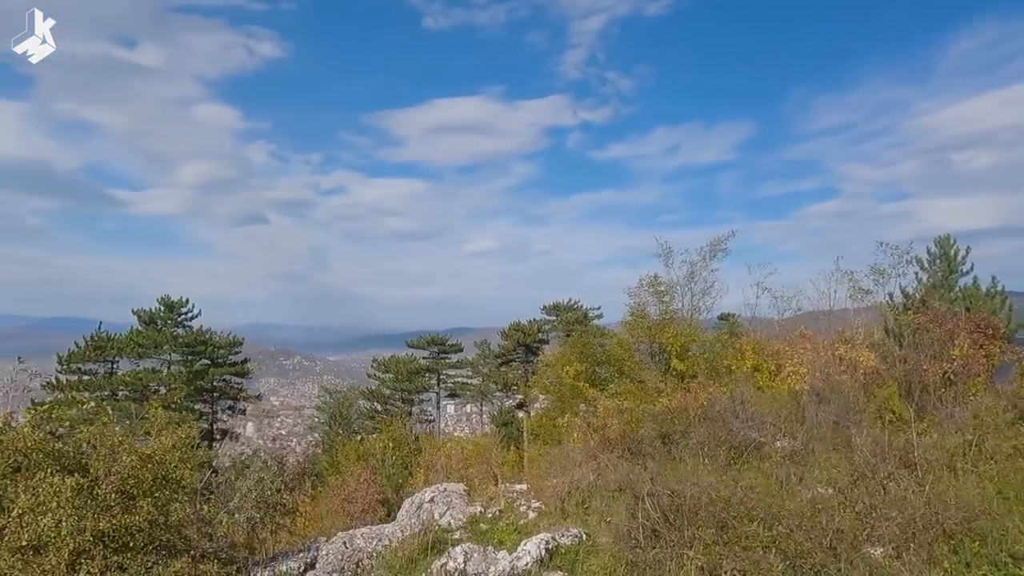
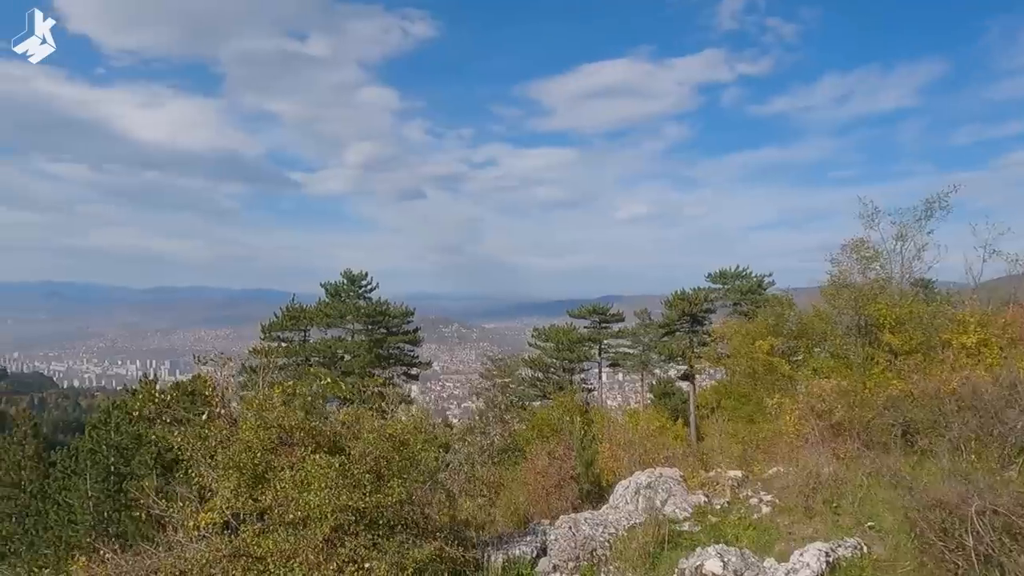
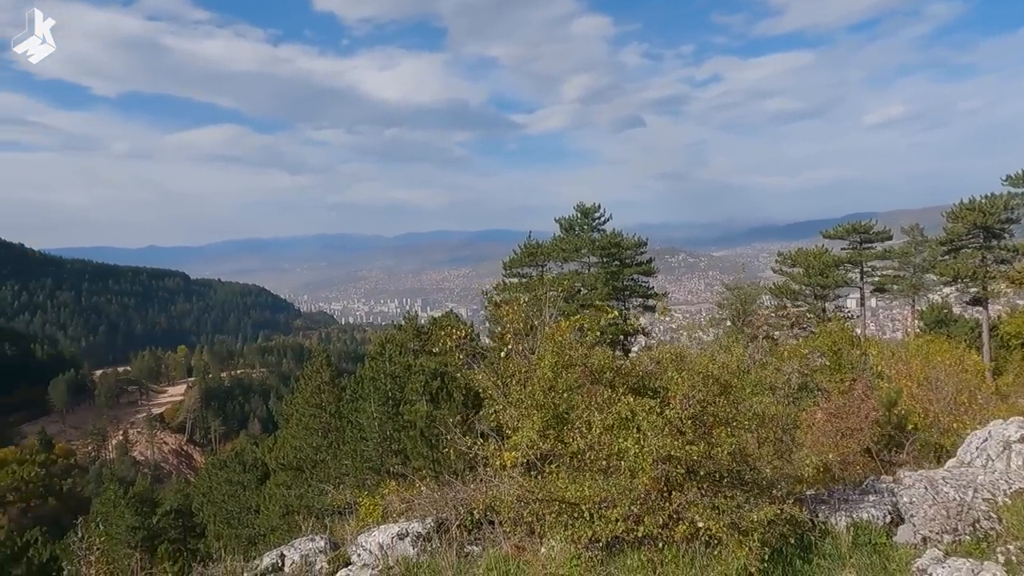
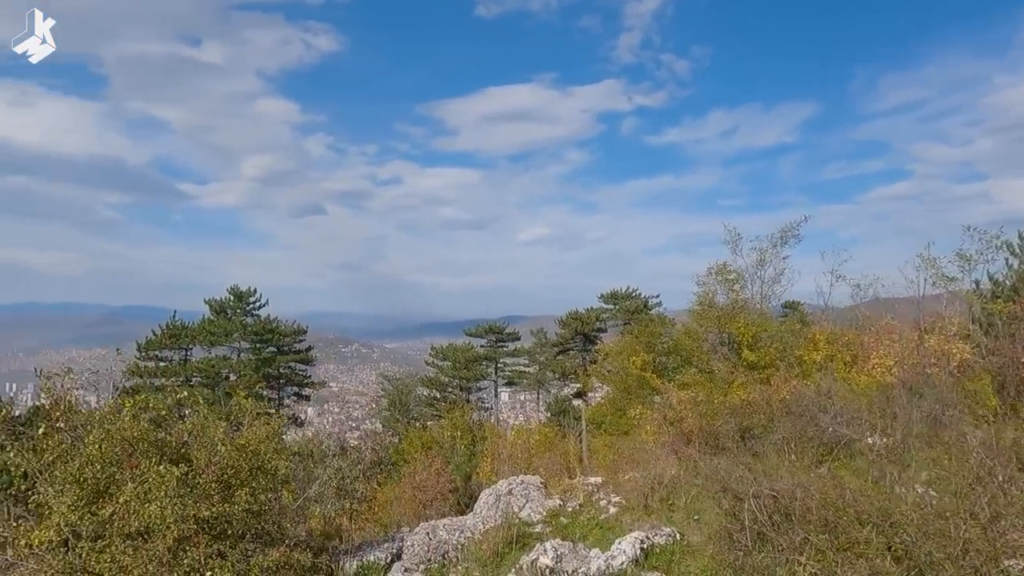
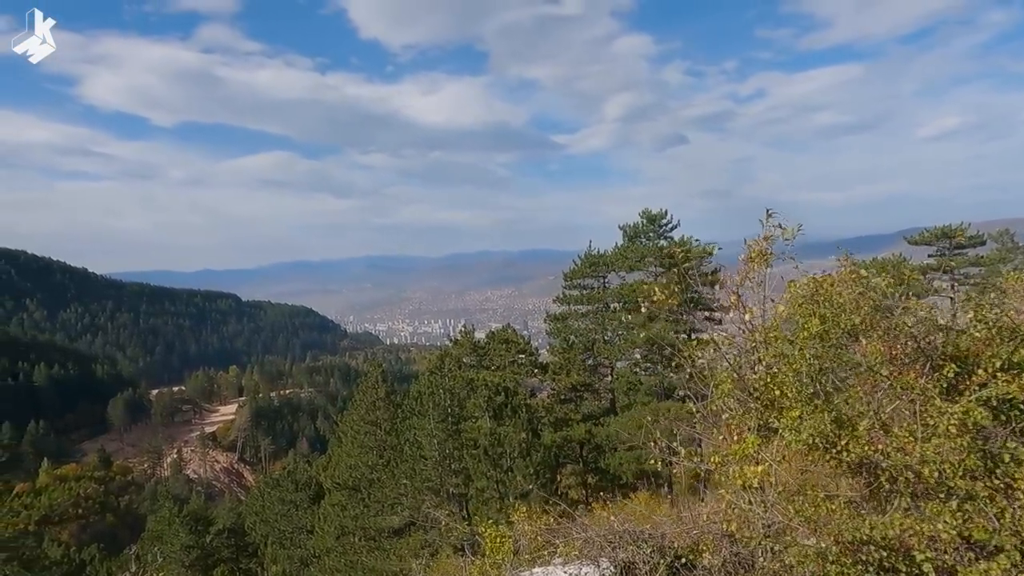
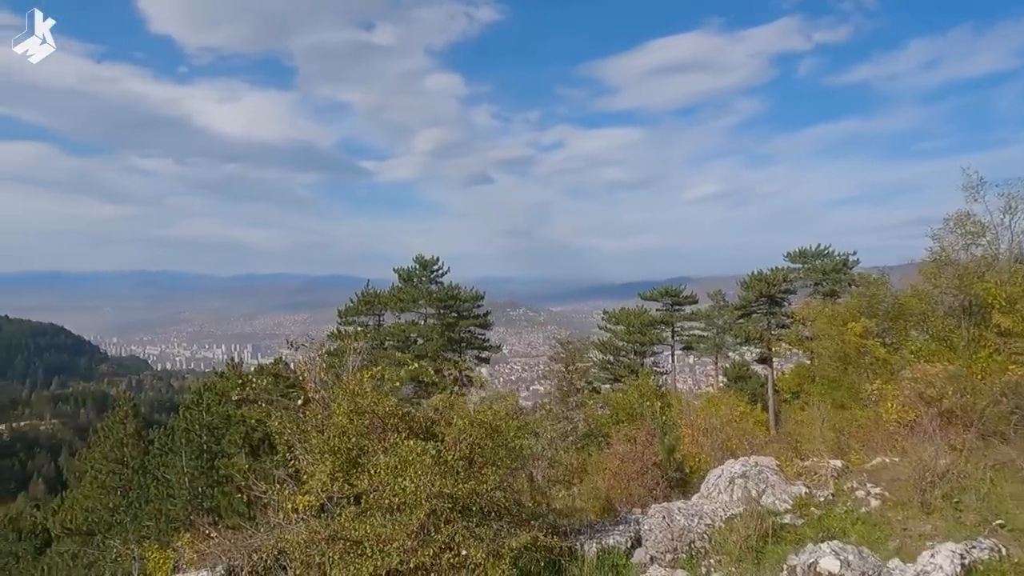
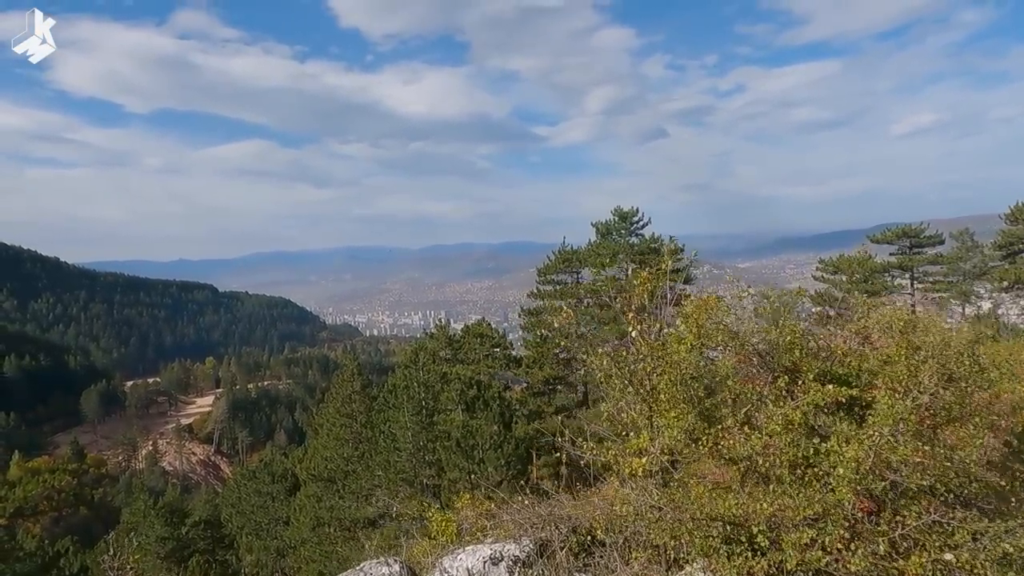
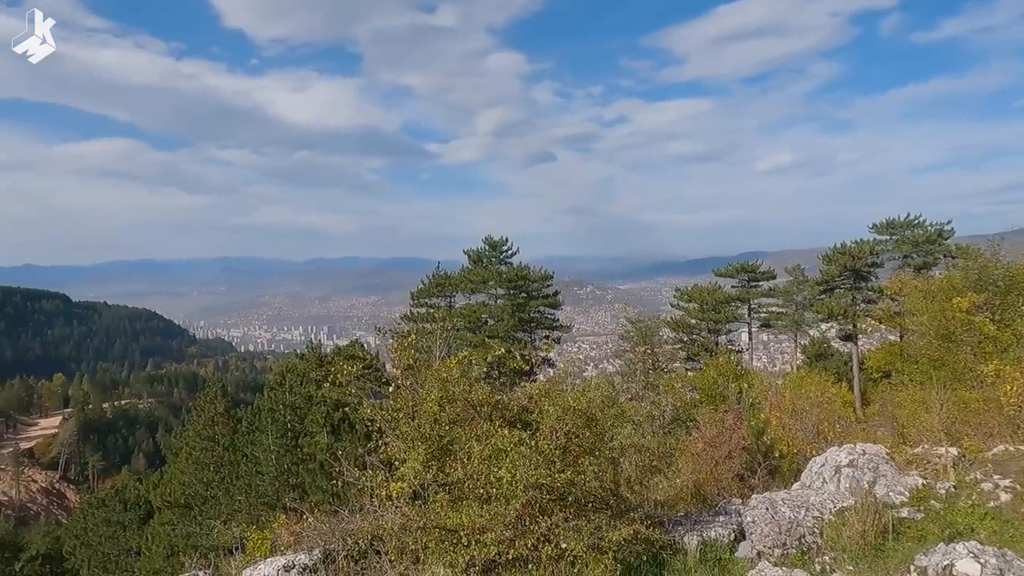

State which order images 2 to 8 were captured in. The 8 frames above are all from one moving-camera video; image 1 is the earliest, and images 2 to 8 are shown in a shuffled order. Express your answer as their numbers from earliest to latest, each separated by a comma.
4, 2, 6, 8, 3, 7, 5
